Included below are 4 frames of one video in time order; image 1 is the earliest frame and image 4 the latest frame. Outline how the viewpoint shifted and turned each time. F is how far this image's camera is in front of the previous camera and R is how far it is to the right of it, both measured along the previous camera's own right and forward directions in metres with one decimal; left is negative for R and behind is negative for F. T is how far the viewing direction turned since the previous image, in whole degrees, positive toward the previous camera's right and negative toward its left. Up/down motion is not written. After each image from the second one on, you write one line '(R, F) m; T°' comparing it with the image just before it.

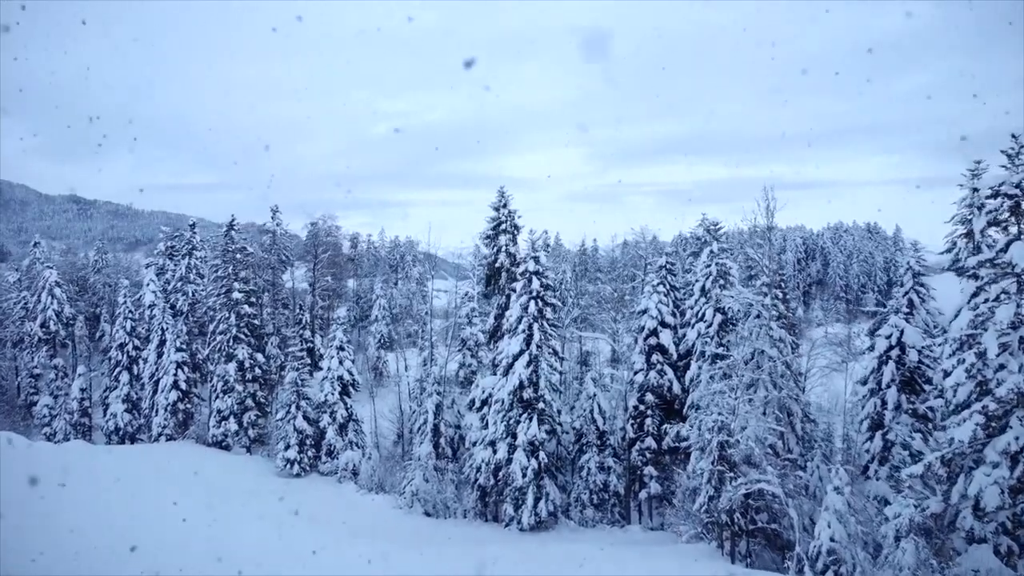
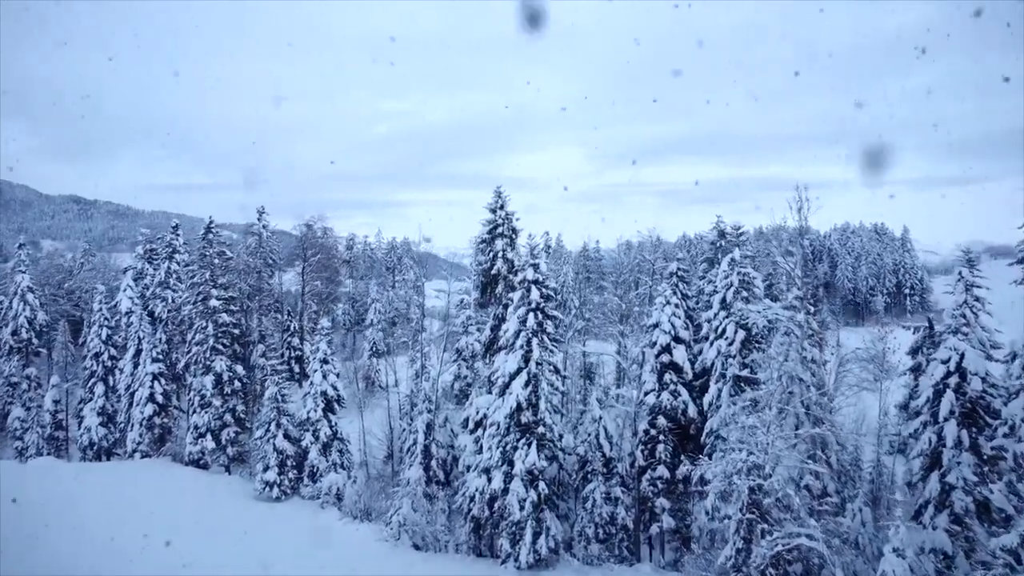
(+0.2, +2.4) m; 0°
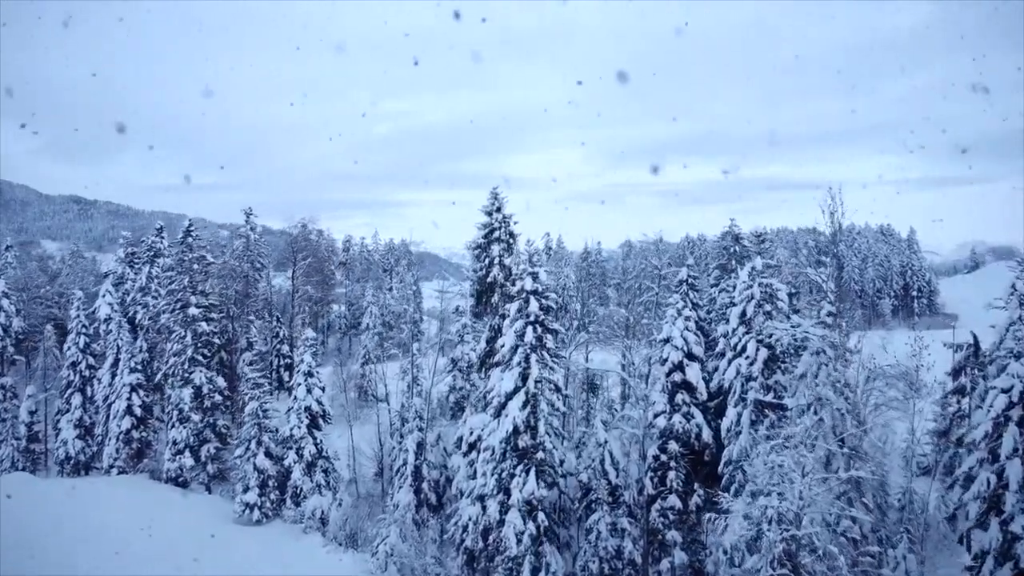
(+0.1, +1.9) m; 0°
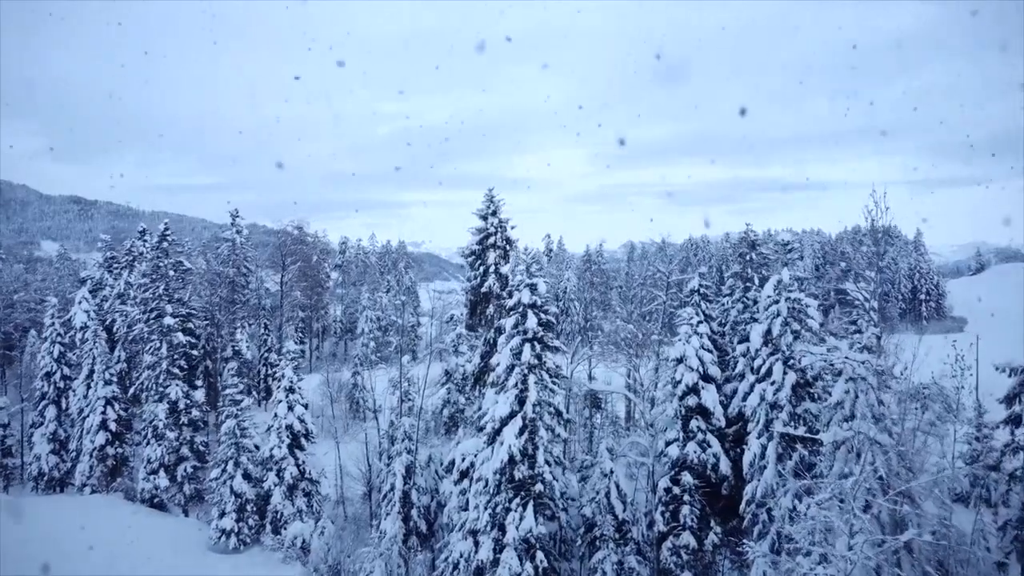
(+0.2, +2.0) m; 0°
